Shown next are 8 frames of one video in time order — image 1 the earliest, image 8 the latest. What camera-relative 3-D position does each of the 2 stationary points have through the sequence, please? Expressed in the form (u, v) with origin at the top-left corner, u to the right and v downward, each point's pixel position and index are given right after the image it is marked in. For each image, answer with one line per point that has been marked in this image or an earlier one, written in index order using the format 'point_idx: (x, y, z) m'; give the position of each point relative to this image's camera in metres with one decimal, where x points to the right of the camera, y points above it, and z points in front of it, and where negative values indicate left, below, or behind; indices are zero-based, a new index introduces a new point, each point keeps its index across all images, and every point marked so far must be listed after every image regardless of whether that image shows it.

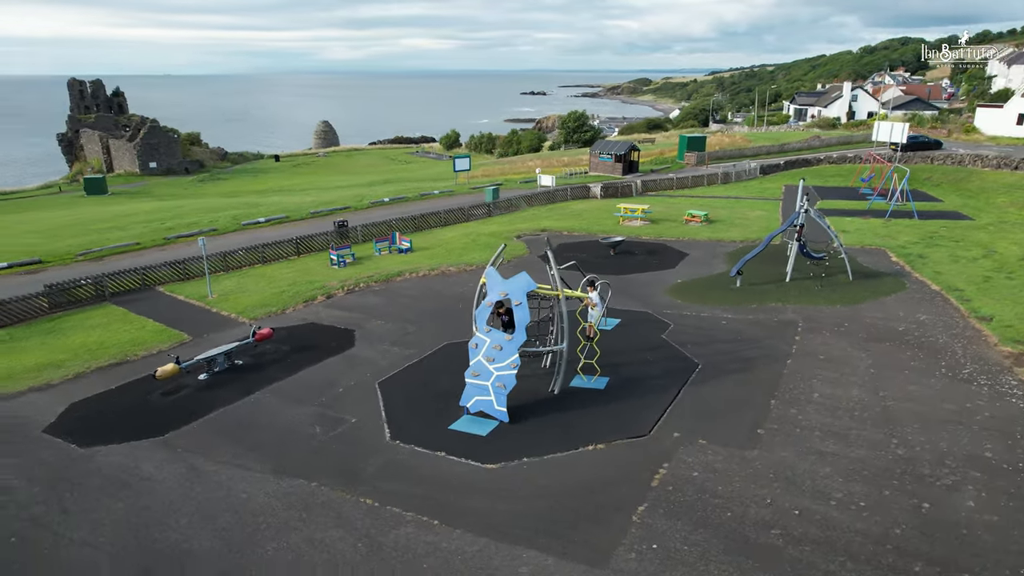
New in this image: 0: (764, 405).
0: (+5.9, -2.8, +15.4) m
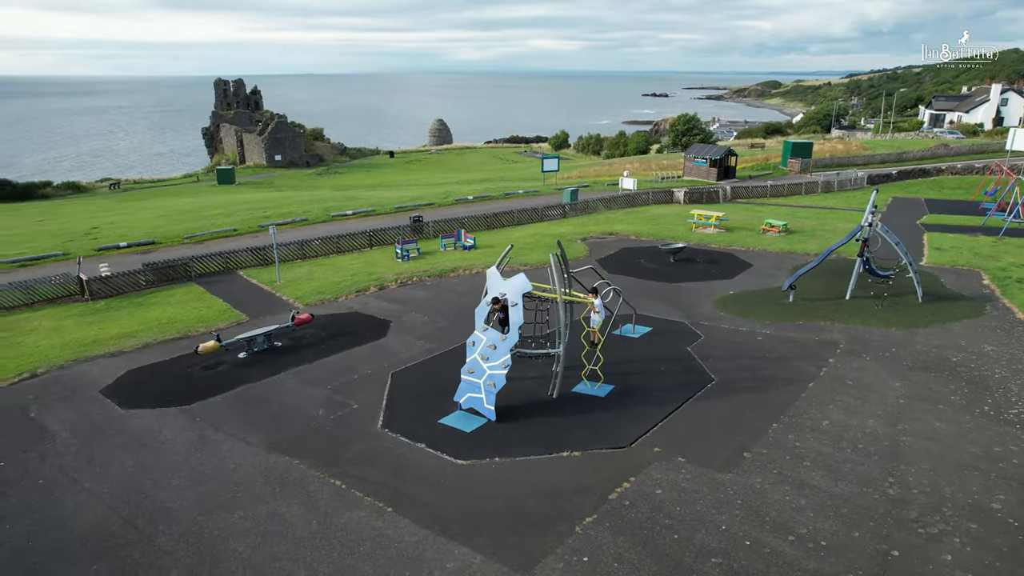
0: (+5.5, -3.1, +14.5) m
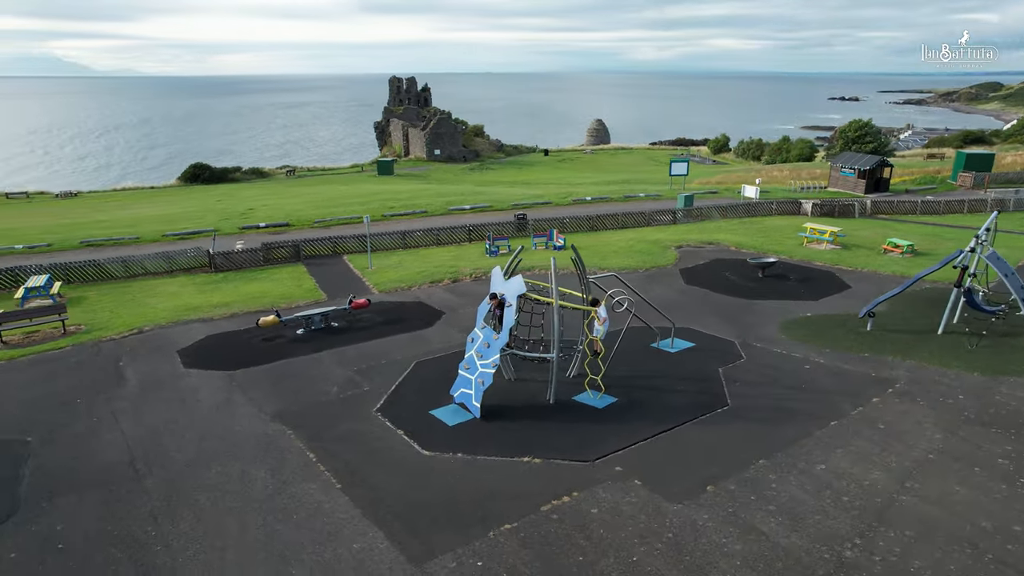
0: (+4.7, -3.5, +13.2) m
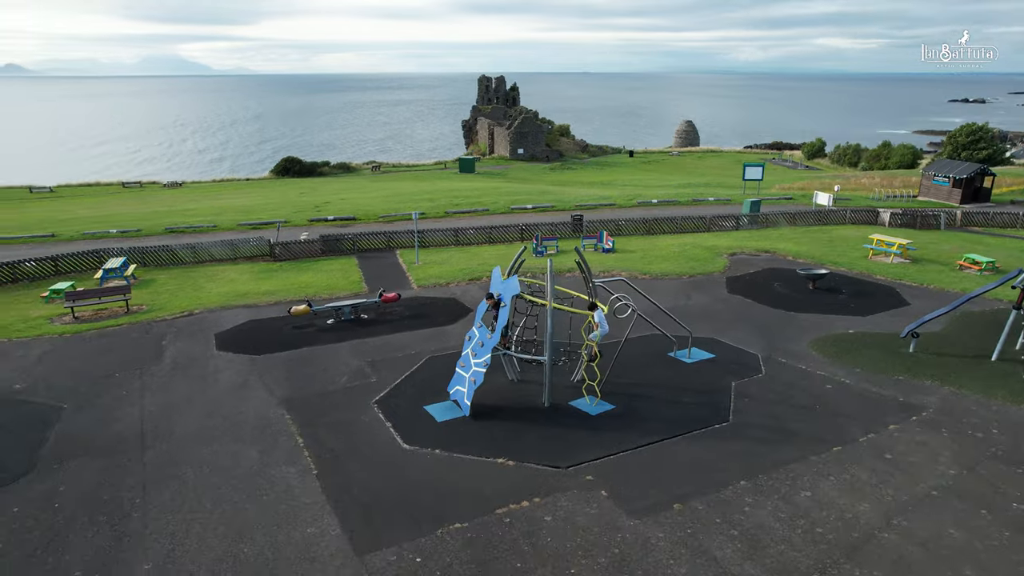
0: (+4.0, -3.7, +12.6) m
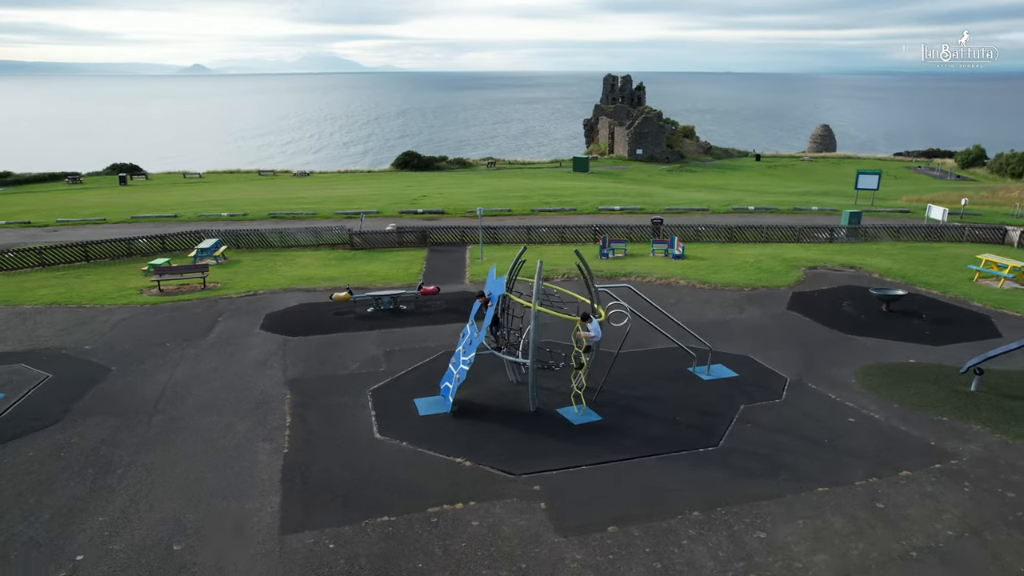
0: (+2.9, -4.0, +11.7) m
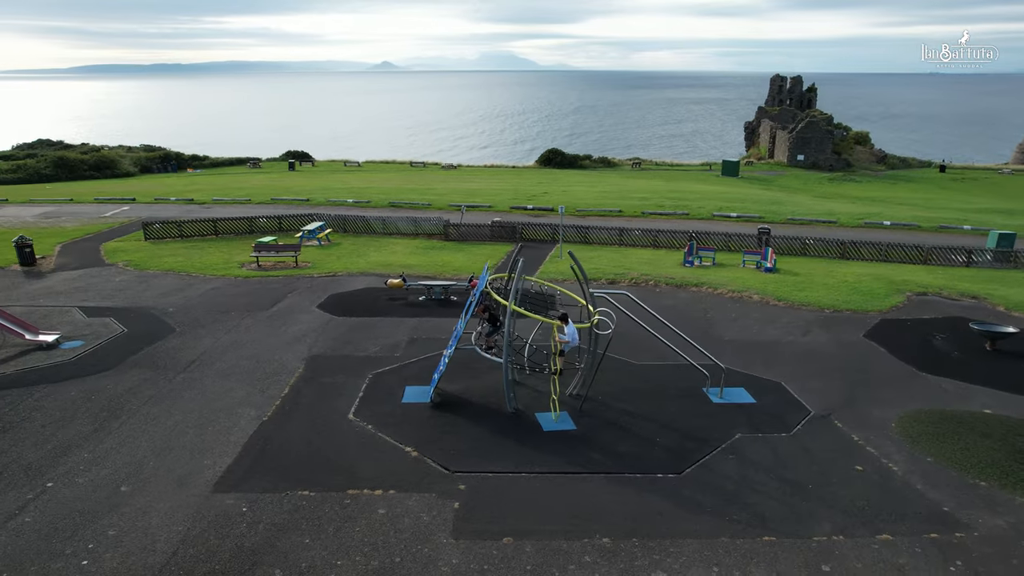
0: (+1.2, -4.1, +10.9) m
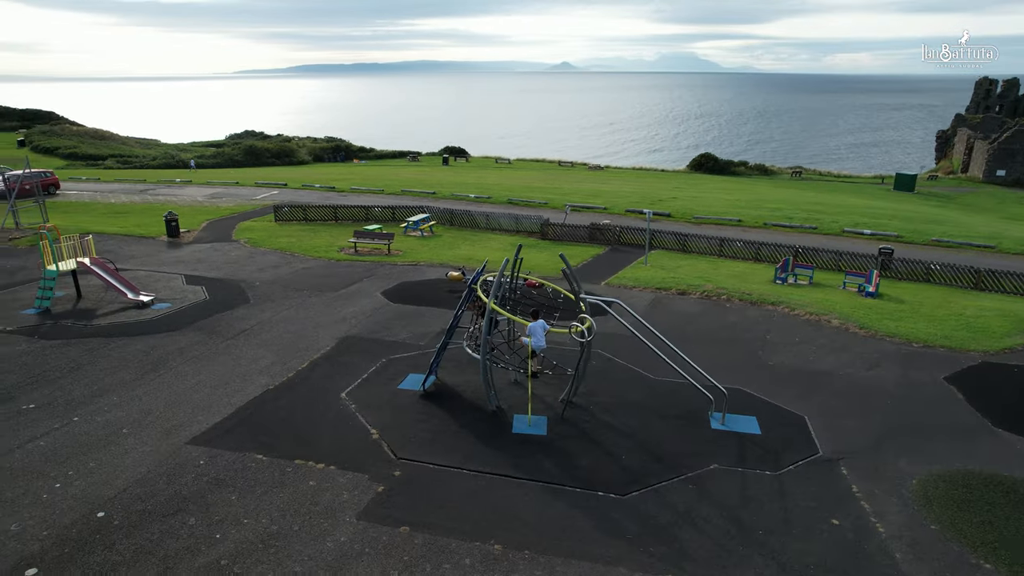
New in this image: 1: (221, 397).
0: (-0.5, -4.1, +10.8) m
1: (-7.0, -2.7, +15.8) m
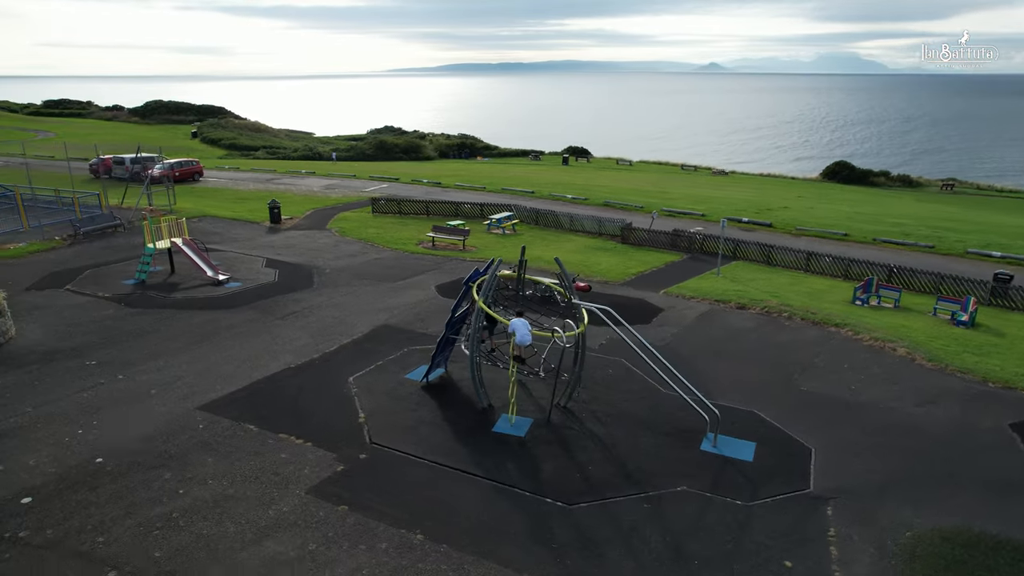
0: (-1.7, -4.0, +11.2) m
1: (-7.1, -2.2, +17.3) m
